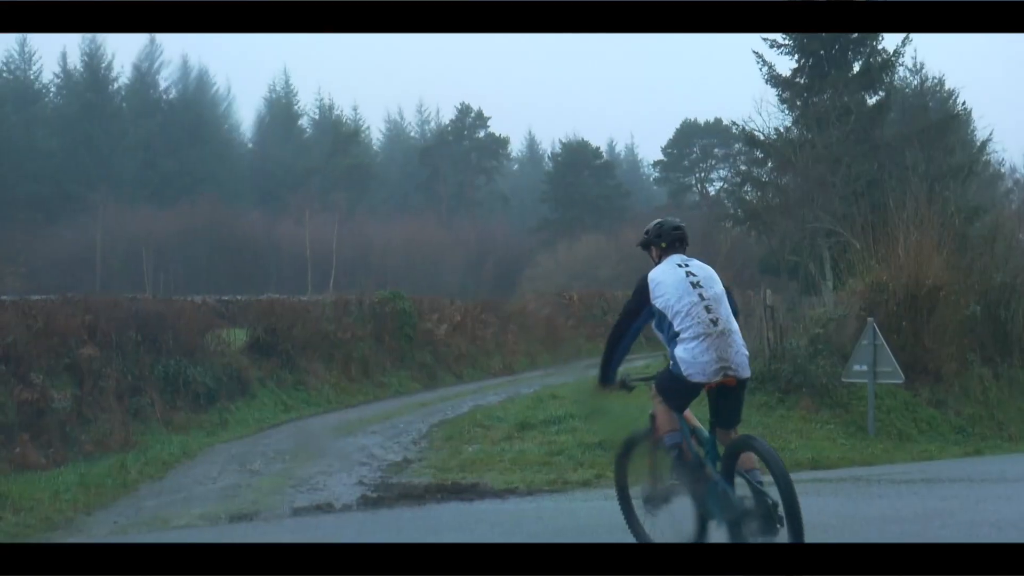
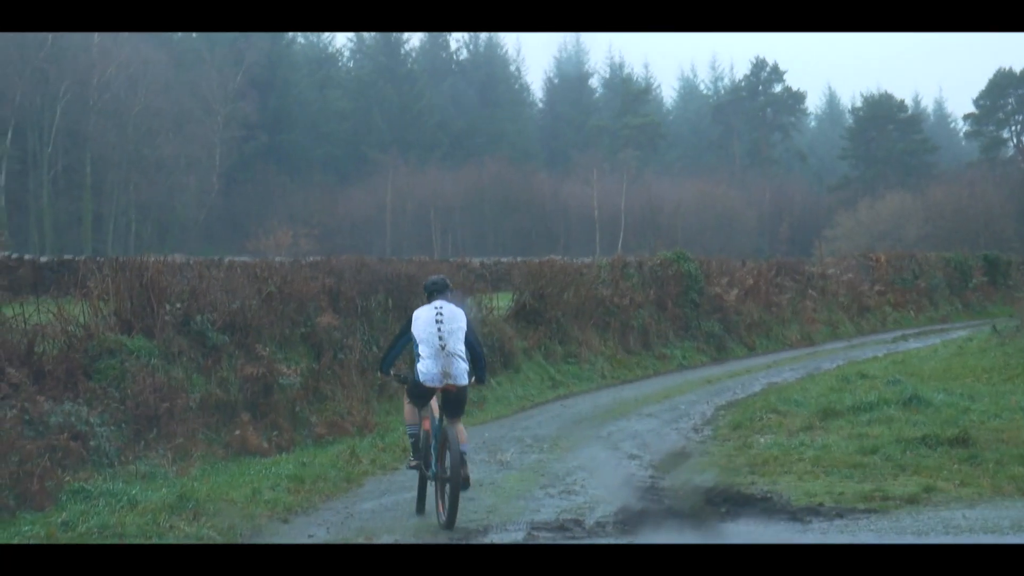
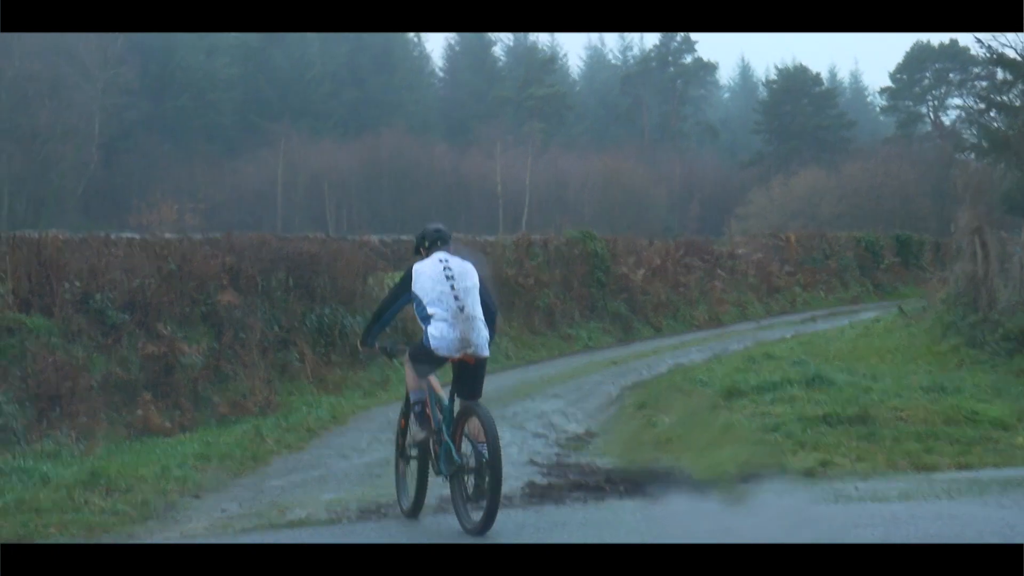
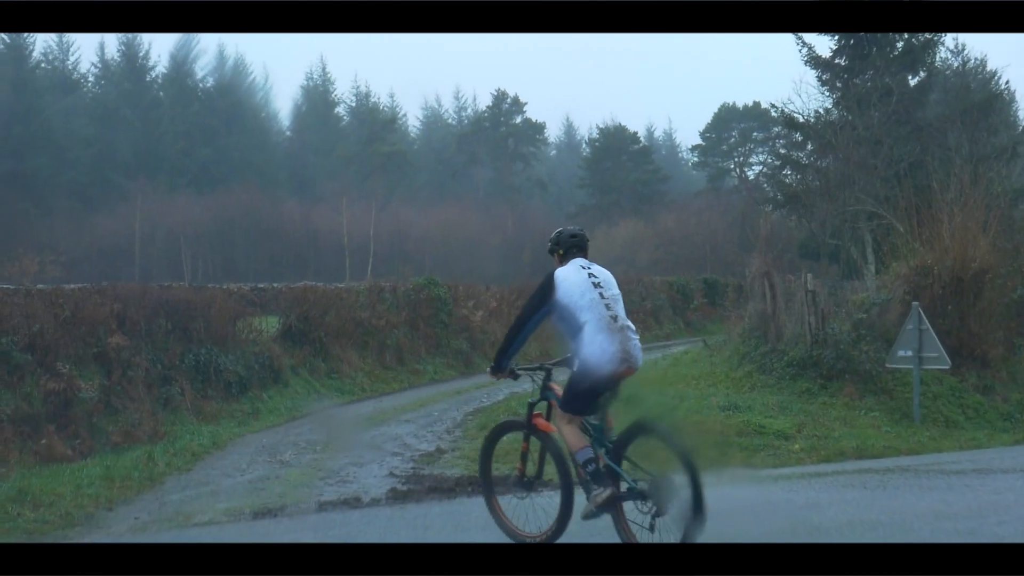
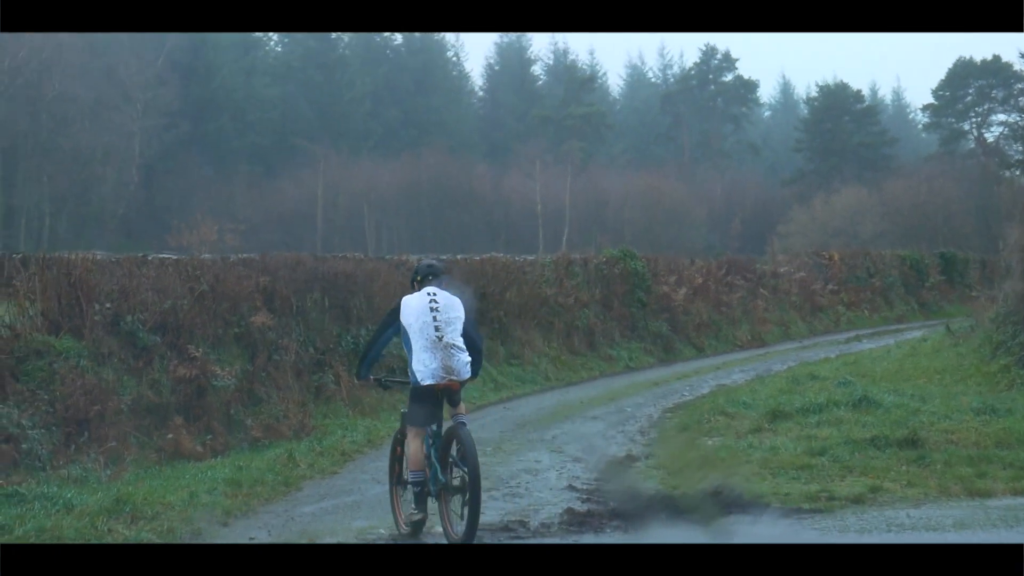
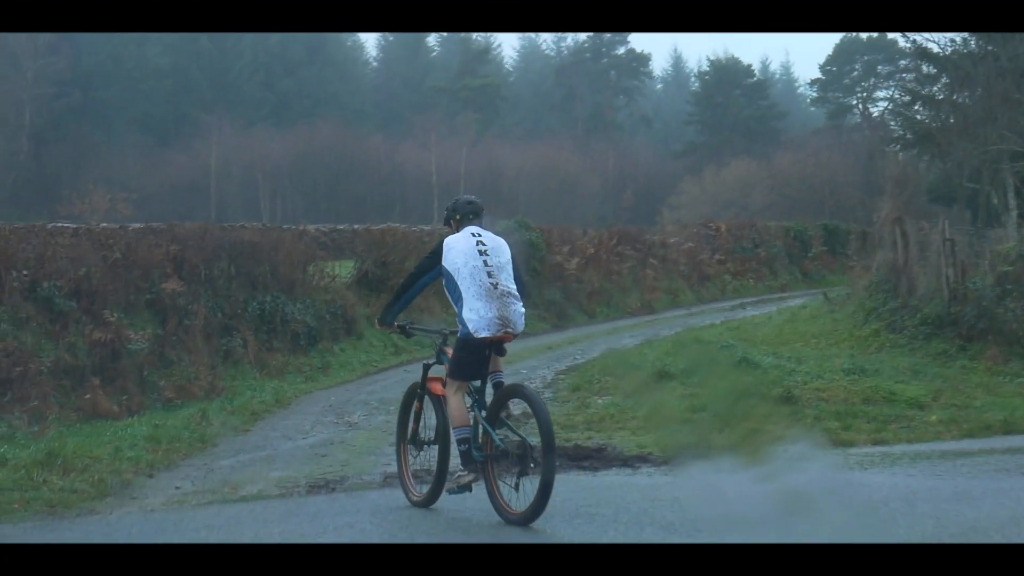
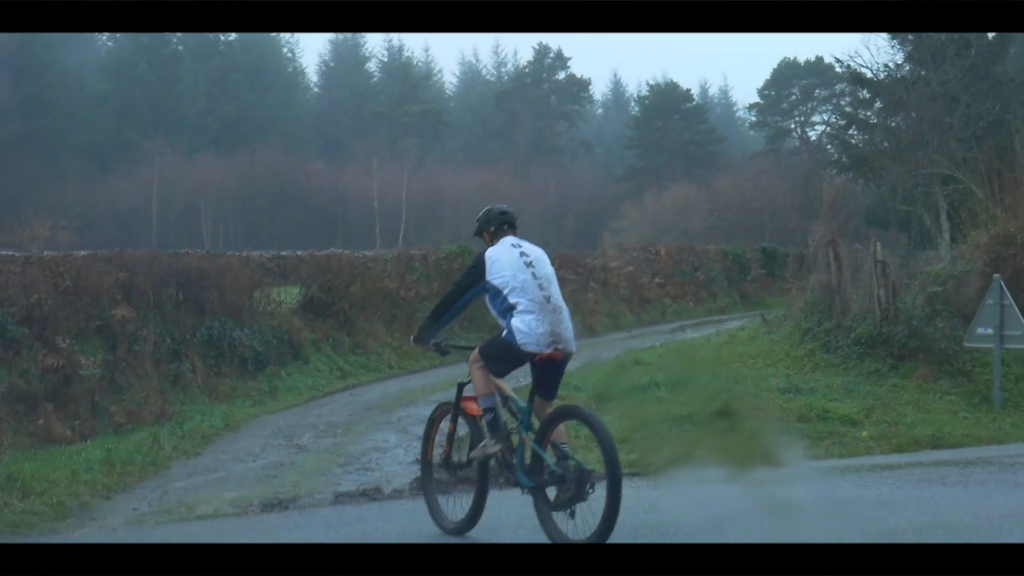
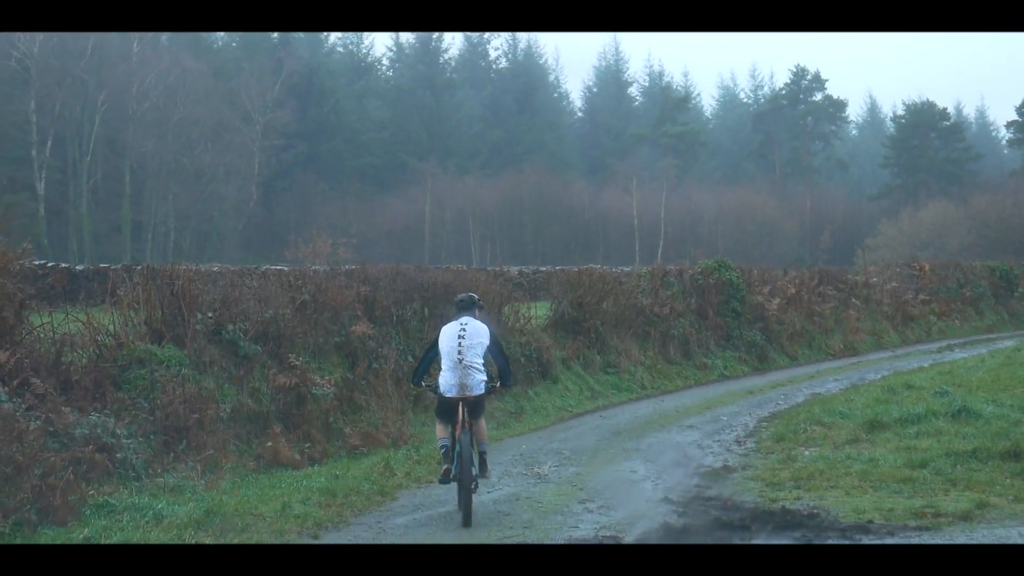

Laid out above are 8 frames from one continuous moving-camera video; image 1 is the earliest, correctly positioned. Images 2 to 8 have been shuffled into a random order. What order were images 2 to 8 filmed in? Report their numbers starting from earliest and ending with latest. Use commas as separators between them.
4, 7, 6, 3, 5, 2, 8
